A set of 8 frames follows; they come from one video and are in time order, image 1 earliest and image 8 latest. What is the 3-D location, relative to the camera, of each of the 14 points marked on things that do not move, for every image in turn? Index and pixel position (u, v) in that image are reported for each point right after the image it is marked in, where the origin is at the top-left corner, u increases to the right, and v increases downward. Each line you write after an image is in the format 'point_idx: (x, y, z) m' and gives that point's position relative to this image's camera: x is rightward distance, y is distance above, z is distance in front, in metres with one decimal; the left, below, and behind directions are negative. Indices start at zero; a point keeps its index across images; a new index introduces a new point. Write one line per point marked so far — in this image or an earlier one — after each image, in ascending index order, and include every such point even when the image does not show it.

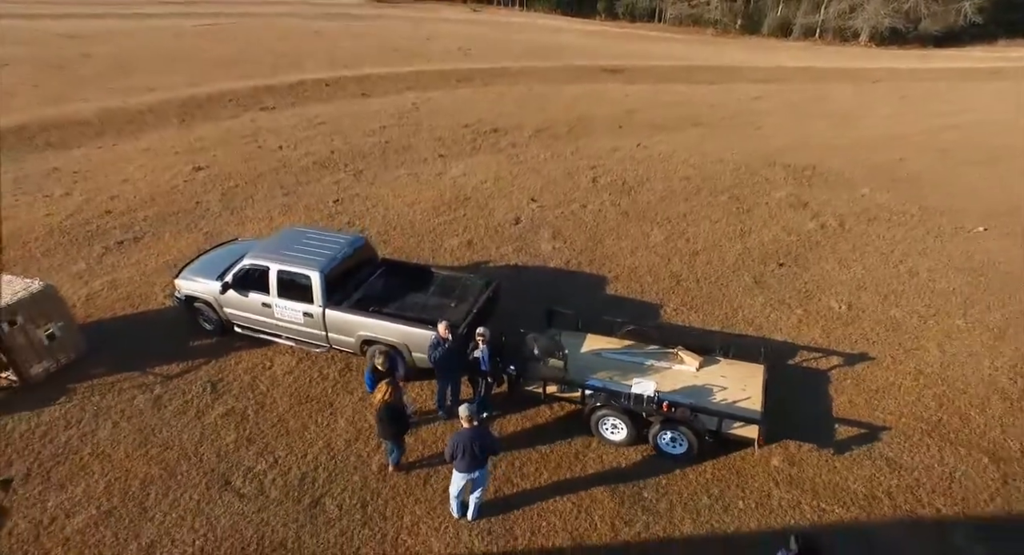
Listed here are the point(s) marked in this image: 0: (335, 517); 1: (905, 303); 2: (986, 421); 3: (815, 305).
0: (-1.7, -2.3, +5.4) m
1: (+5.9, -0.4, +8.3) m
2: (+5.3, -1.6, +6.2) m
3: (+4.6, -0.4, +8.3) m
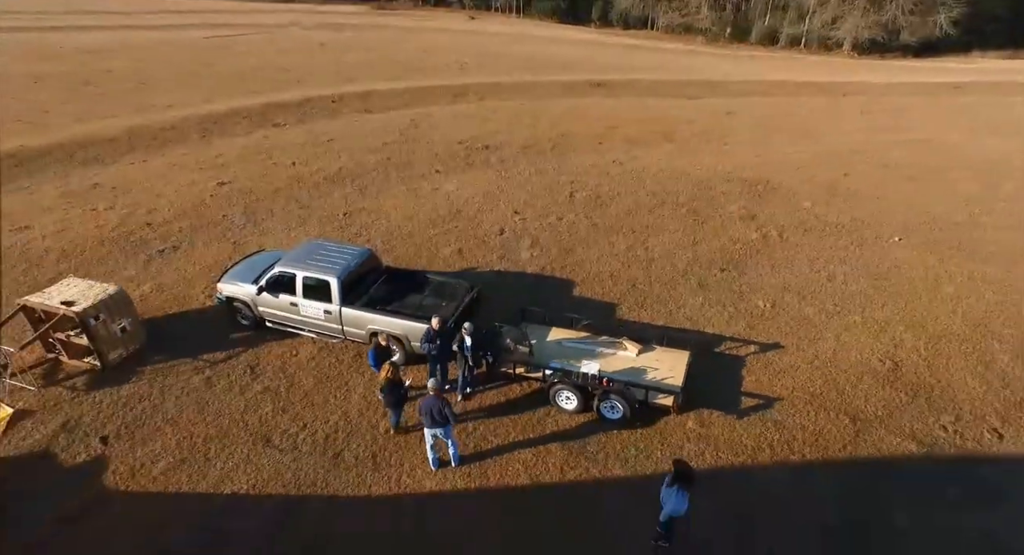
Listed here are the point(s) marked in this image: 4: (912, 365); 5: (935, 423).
0: (-2.1, -2.4, +7.2) m
1: (+5.6, -0.4, +10.1) m
2: (+4.9, -1.7, +8.0) m
3: (+4.3, -0.4, +10.1) m
4: (+6.1, -1.3, +8.5) m
5: (+5.7, -2.0, +7.5) m
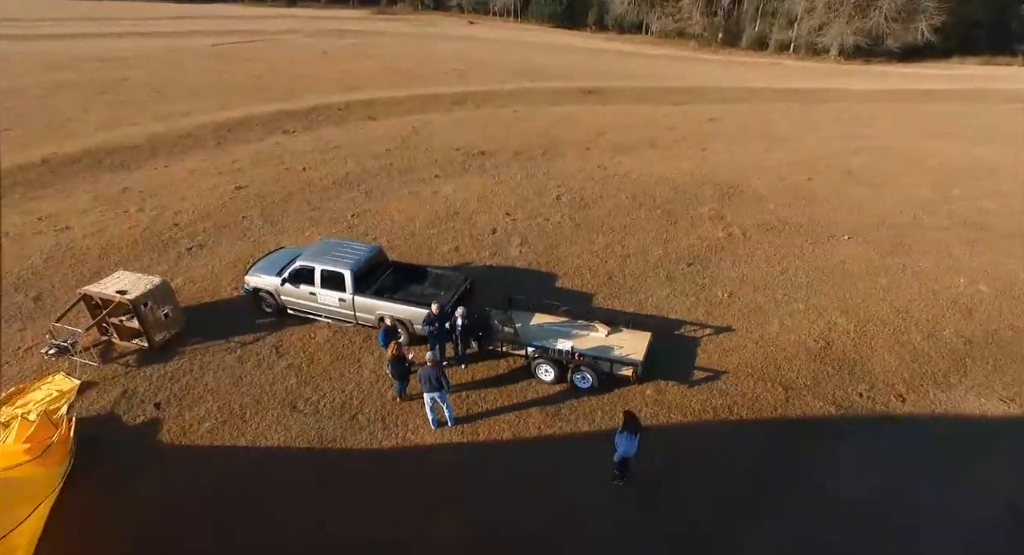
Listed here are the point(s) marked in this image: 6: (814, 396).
0: (-2.3, -2.3, +8.7) m
1: (+5.4, -0.3, +11.5) m
2: (+4.7, -1.5, +9.5) m
3: (+4.1, -0.3, +11.6) m
4: (+5.9, -1.1, +10.0) m
5: (+5.5, -1.8, +9.0) m
6: (+4.9, -1.9, +8.9) m
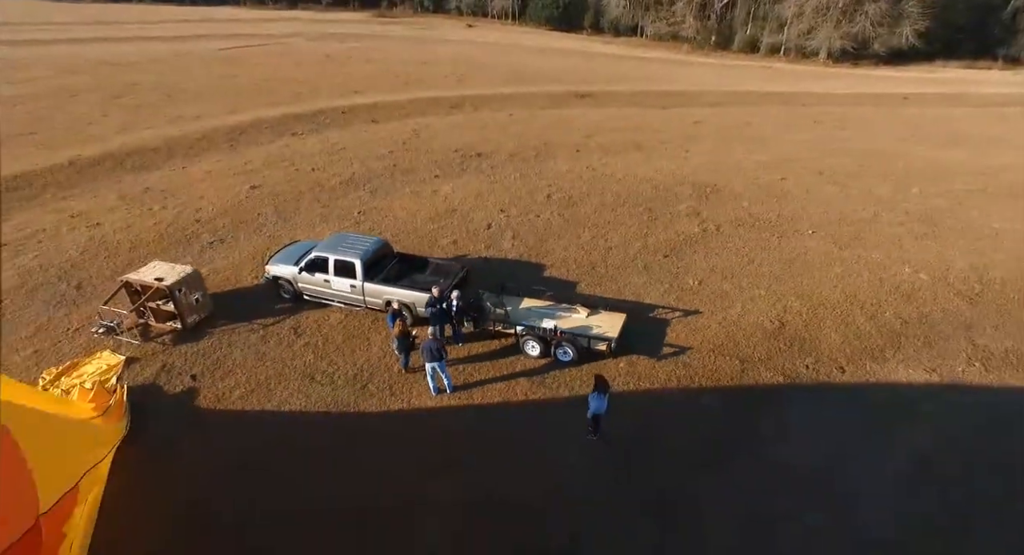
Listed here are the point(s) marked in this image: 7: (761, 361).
0: (-2.4, -2.0, +10.0) m
1: (+5.2, 0.0, +12.8) m
2: (+4.5, -1.3, +10.8) m
3: (+3.9, -0.1, +12.9) m
4: (+5.7, -0.9, +11.3) m
5: (+5.4, -1.6, +10.3) m
6: (+4.7, -1.6, +10.2) m
7: (+4.6, -1.6, +10.4) m
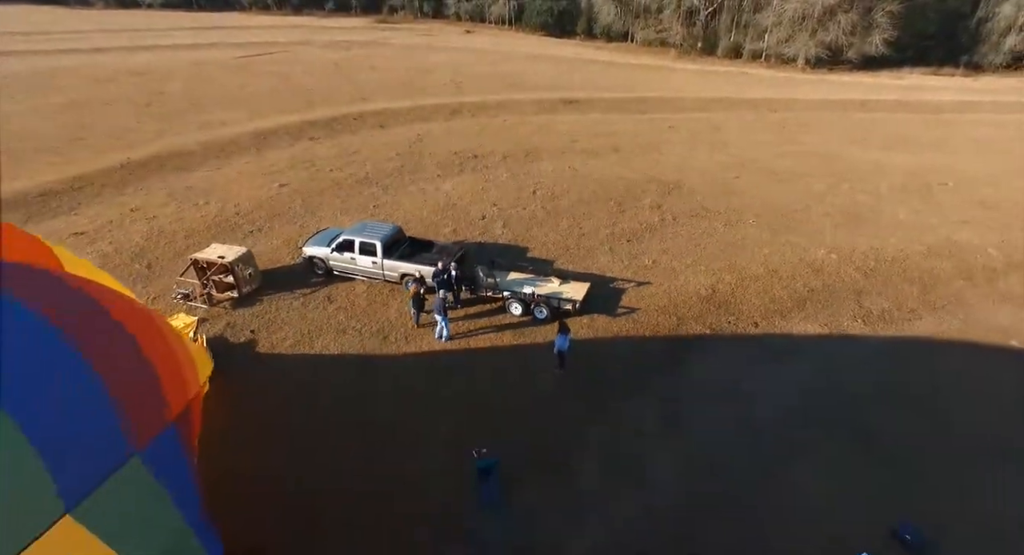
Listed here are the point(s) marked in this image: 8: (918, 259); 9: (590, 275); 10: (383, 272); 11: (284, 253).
0: (-2.7, -1.5, +12.9) m
1: (+4.9, +0.5, +15.8) m
2: (+4.3, -0.7, +13.8) m
3: (+3.6, +0.5, +15.9) m
4: (+5.4, -0.3, +14.3) m
5: (+5.1, -1.0, +13.3) m
6: (+4.4, -1.1, +13.2) m
7: (+4.3, -1.0, +13.4) m
8: (+11.1, +0.5, +15.2) m
9: (+2.1, +0.1, +15.1) m
10: (-3.4, +0.1, +14.6) m
11: (-6.8, +0.7, +16.6) m
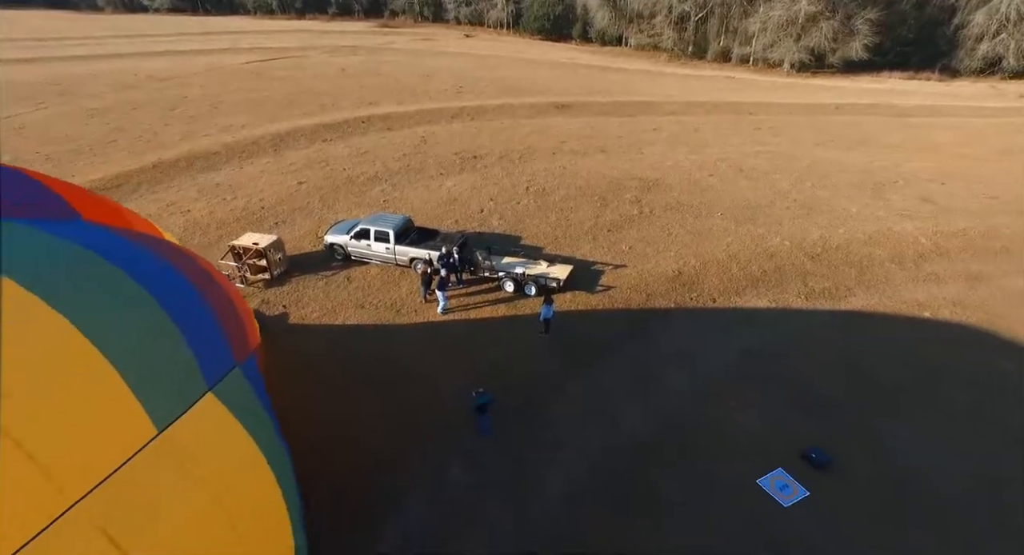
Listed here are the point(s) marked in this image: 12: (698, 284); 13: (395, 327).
0: (-2.9, -1.0, +15.2) m
1: (+4.7, +1.0, +18.1) m
2: (+4.1, -0.2, +16.1) m
3: (+3.4, +1.0, +18.1) m
4: (+5.2, +0.2, +16.6) m
5: (+4.9, -0.5, +15.6) m
6: (+4.2, -0.6, +15.5) m
7: (+4.2, -0.5, +15.6) m
8: (+10.9, +1.0, +17.5) m
9: (+1.9, +0.5, +17.4) m
10: (-3.6, +0.6, +16.9) m
11: (-7.0, +1.2, +18.8) m
12: (+5.4, -0.2, +16.1) m
13: (-3.1, -1.3, +14.7) m
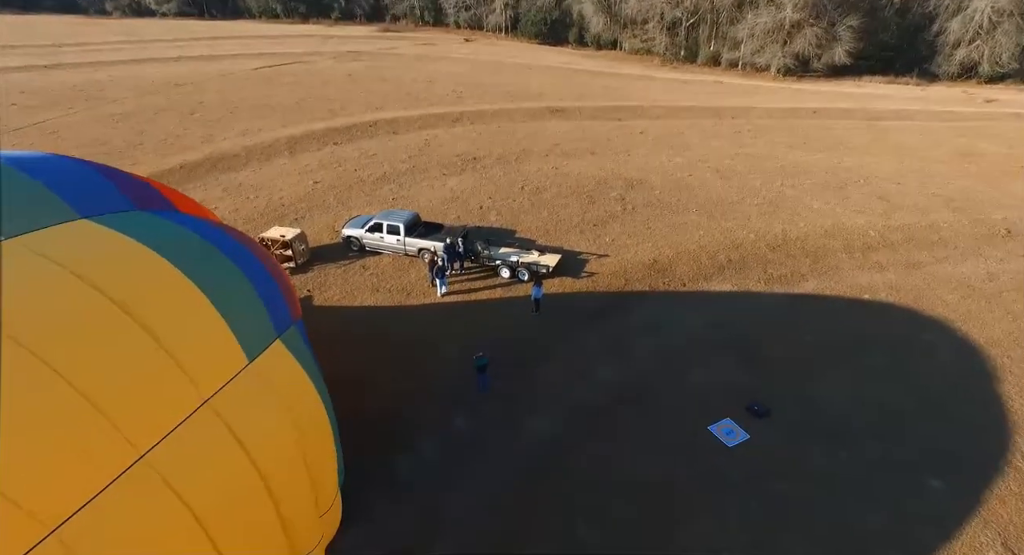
0: (-3.0, -0.6, +17.4) m
1: (+4.6, +1.4, +20.4) m
2: (+3.9, +0.2, +18.3) m
3: (+3.3, +1.4, +20.4) m
4: (+5.1, +0.6, +18.9) m
5: (+4.7, -0.1, +17.8) m
6: (+4.1, -0.2, +17.7) m
7: (+4.0, -0.1, +17.9) m
8: (+10.8, +1.4, +19.8) m
9: (+1.8, +0.9, +19.6) m
10: (-3.7, +1.0, +19.1) m
11: (-7.1, +1.6, +21.1) m
12: (+5.2, +0.2, +18.3) m
13: (-3.2, -0.9, +16.9) m
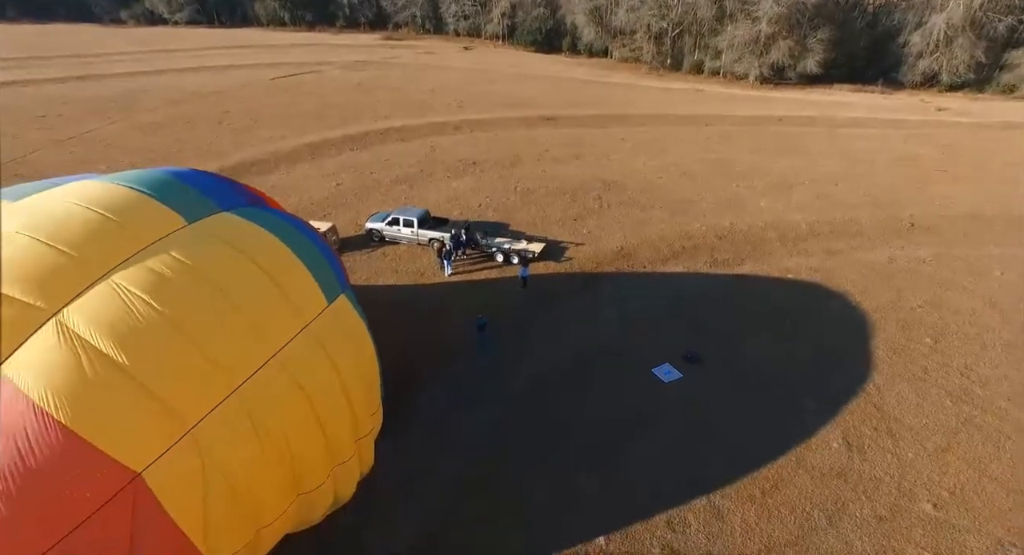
0: (-3.3, 0.0, +21.5) m
1: (+4.3, +2.0, +24.4) m
2: (+3.7, +0.8, +22.4) m
3: (+3.0, +2.0, +24.5) m
4: (+4.8, +1.2, +22.9) m
5: (+4.5, +0.5, +21.9) m
6: (+3.8, +0.4, +21.8) m
7: (+3.8, +0.5, +22.0) m
8: (+10.5, +2.0, +23.8) m
9: (+1.5, +1.5, +23.7) m
10: (-4.0, +1.6, +23.2) m
11: (-7.4, +2.2, +25.1) m
12: (+5.0, +0.8, +22.4) m
13: (-3.5, -0.3, +21.0) m
